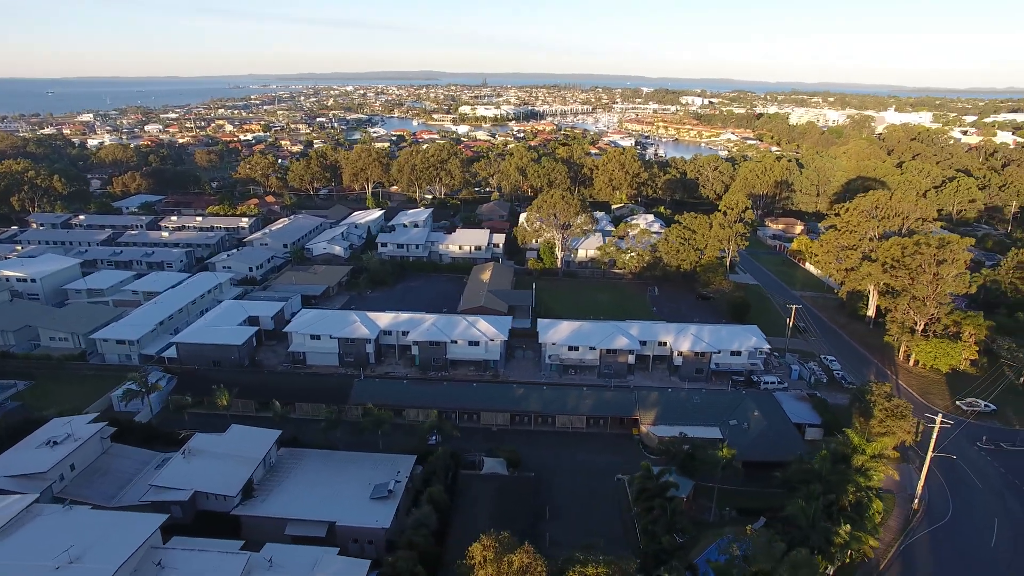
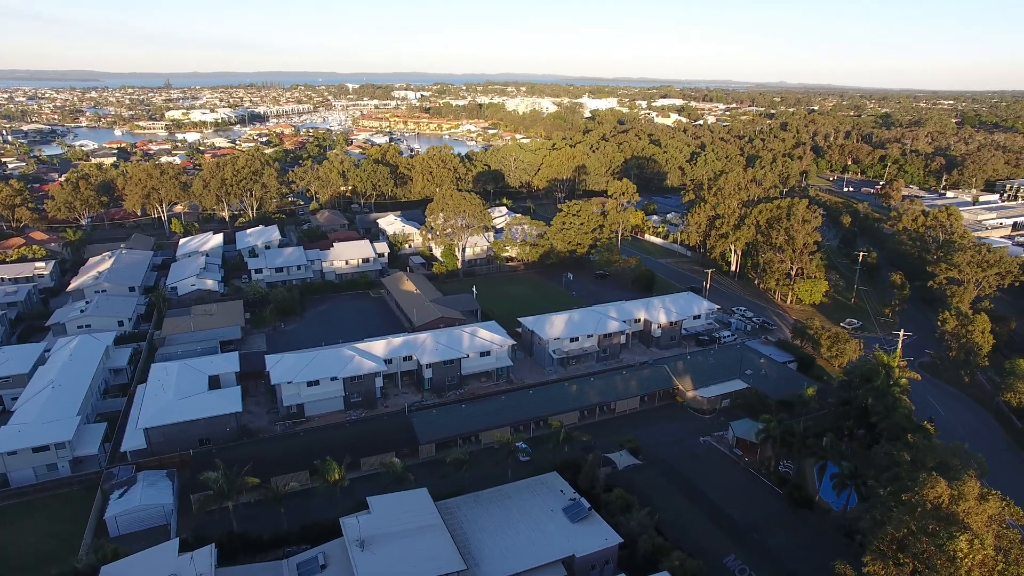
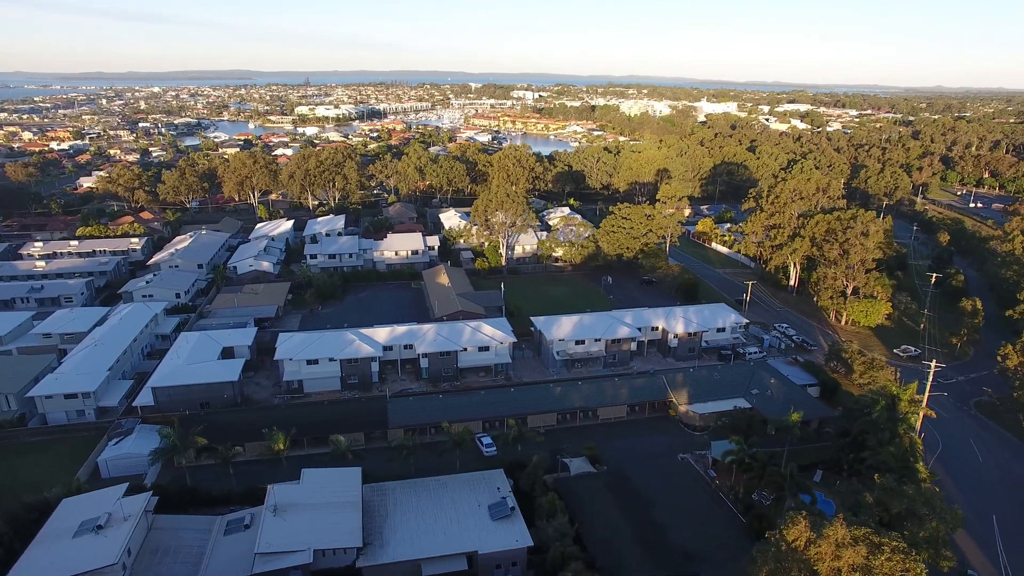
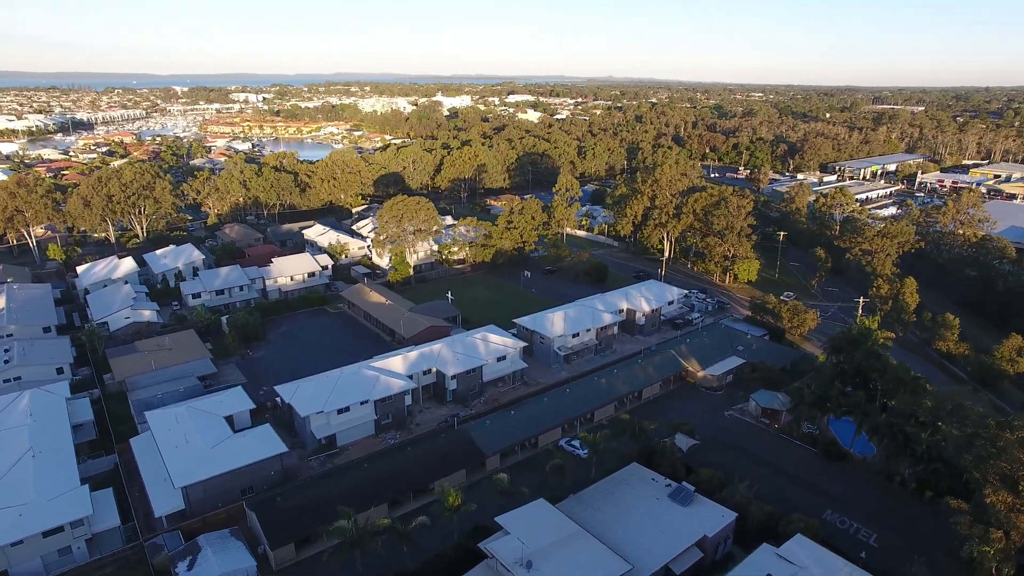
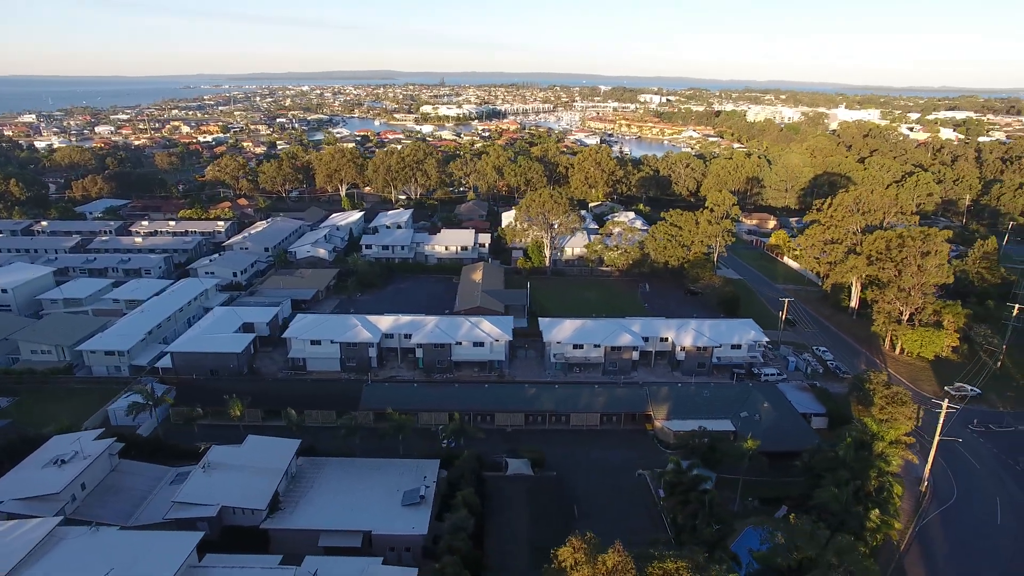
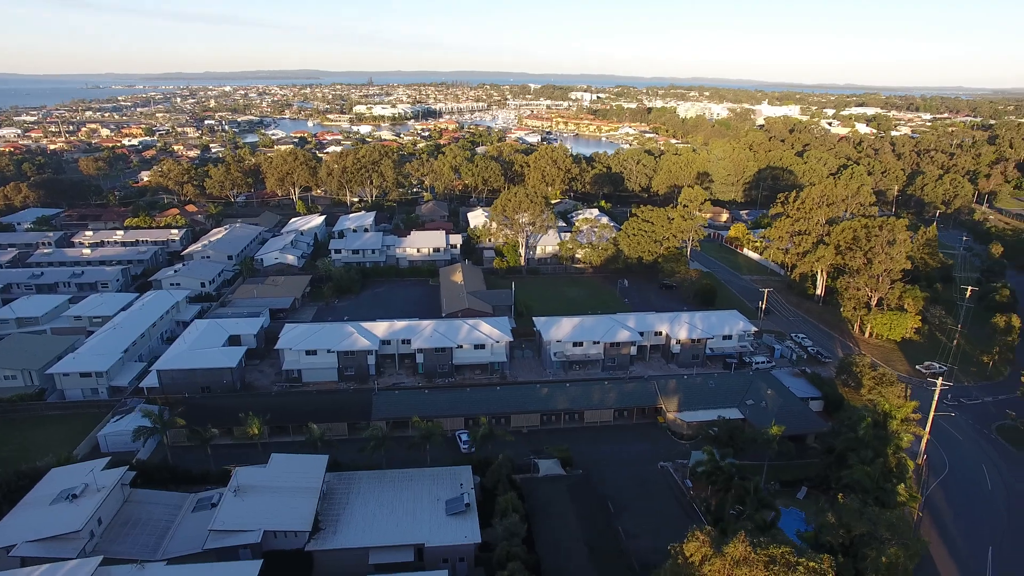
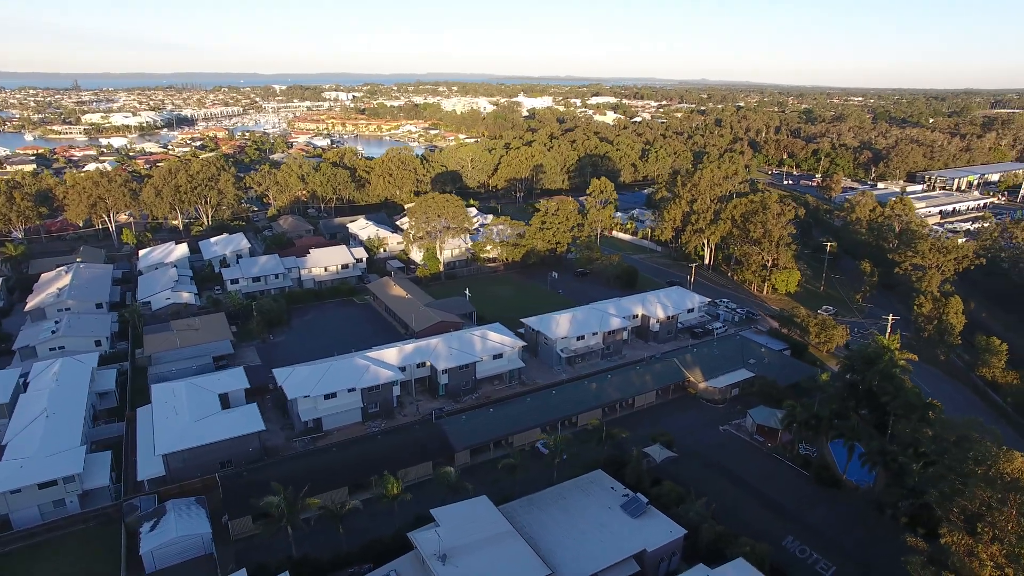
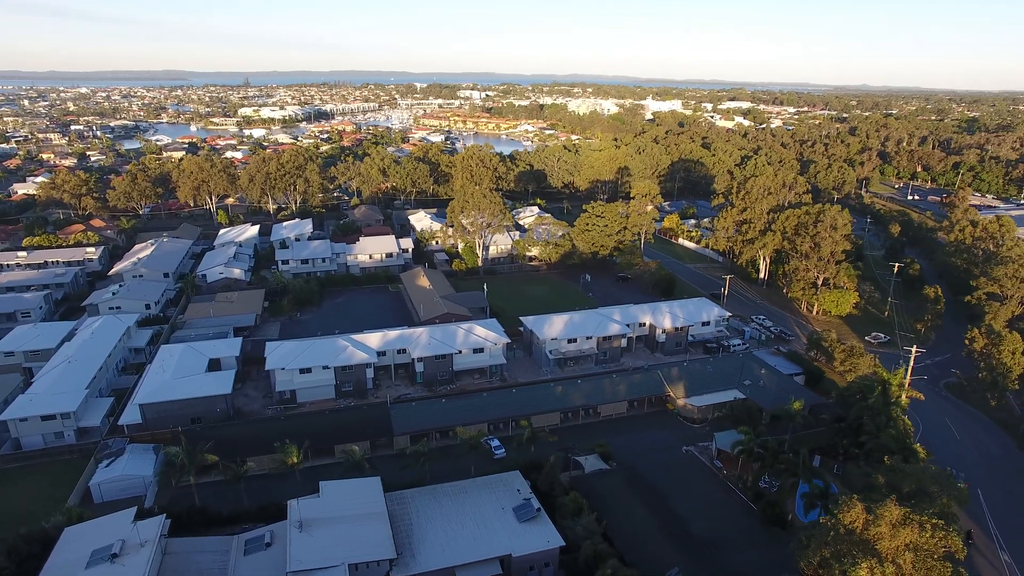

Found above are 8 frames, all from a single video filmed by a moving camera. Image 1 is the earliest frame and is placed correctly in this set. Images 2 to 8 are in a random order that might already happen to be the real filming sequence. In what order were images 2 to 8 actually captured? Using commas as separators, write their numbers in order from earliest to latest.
5, 6, 3, 8, 2, 7, 4
